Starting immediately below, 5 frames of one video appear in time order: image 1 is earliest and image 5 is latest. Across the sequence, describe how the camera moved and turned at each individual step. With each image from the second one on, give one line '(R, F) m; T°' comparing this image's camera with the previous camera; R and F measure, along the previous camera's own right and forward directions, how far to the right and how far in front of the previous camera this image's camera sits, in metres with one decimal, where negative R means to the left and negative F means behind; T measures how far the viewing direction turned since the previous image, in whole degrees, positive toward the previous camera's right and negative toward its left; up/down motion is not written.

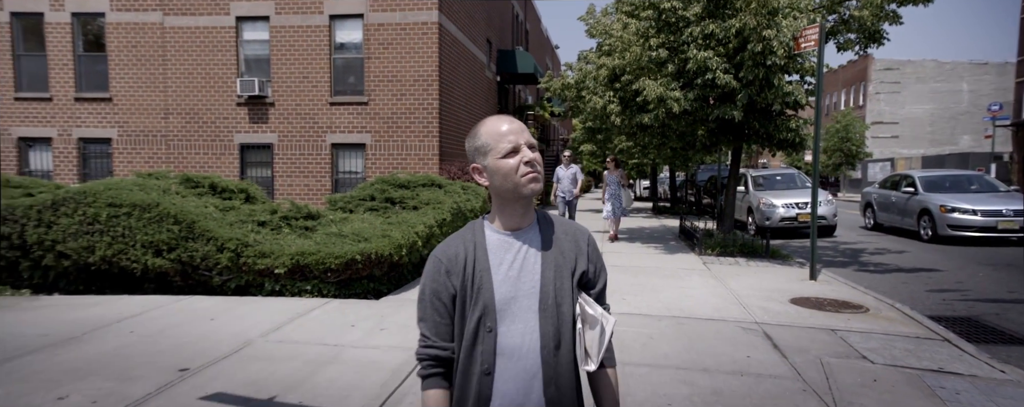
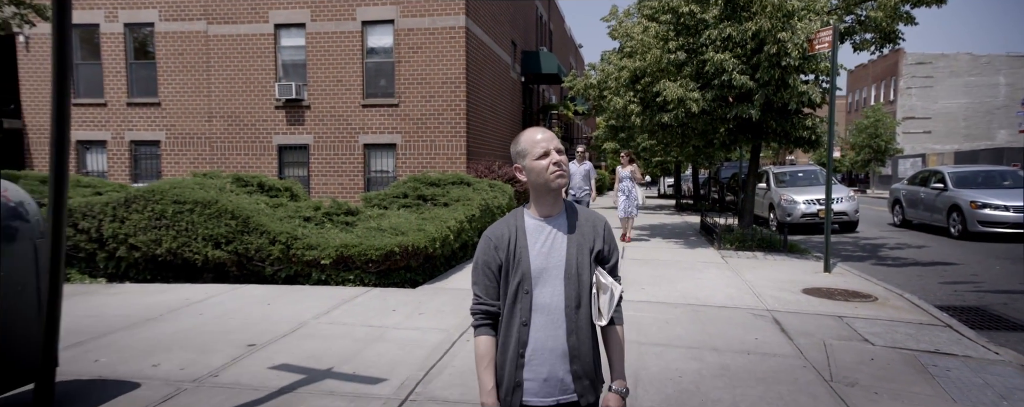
(0.0, -0.5) m; -2°
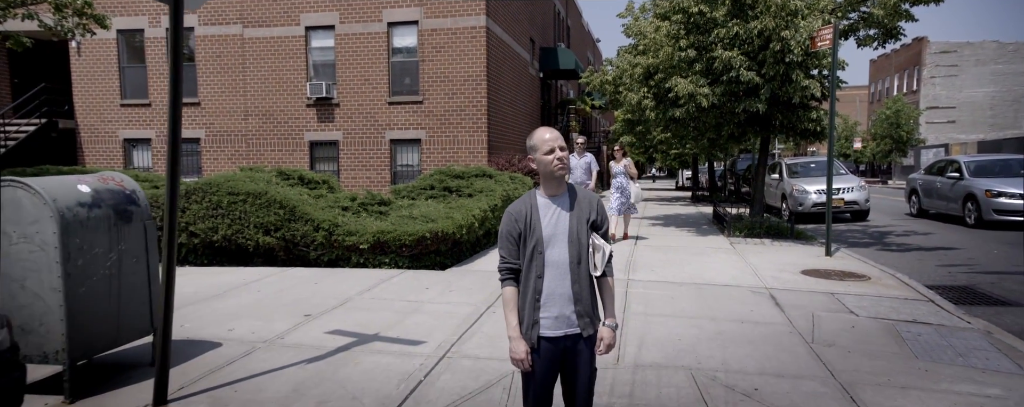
(0.0, -0.7) m; -2°
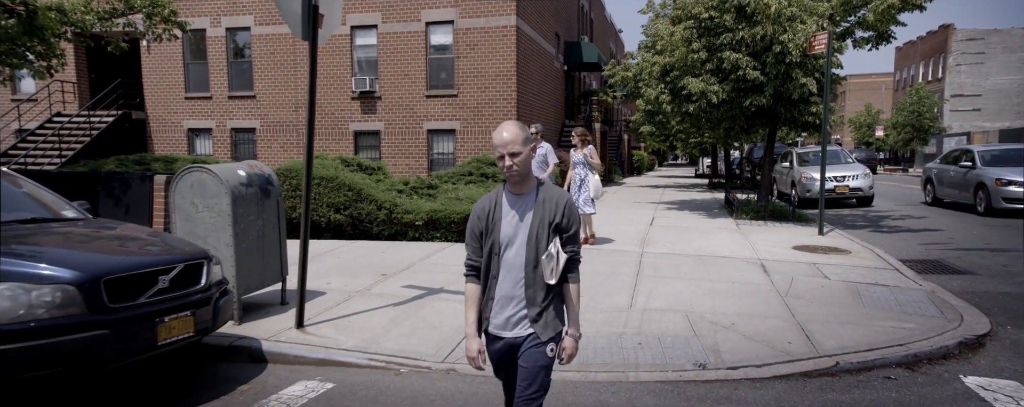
(-0.2, -1.4) m; -2°
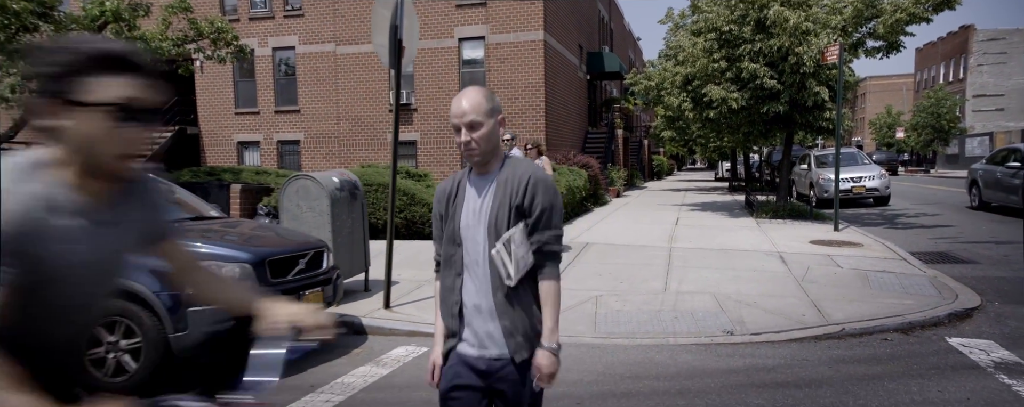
(-0.4, -1.0) m; -2°
